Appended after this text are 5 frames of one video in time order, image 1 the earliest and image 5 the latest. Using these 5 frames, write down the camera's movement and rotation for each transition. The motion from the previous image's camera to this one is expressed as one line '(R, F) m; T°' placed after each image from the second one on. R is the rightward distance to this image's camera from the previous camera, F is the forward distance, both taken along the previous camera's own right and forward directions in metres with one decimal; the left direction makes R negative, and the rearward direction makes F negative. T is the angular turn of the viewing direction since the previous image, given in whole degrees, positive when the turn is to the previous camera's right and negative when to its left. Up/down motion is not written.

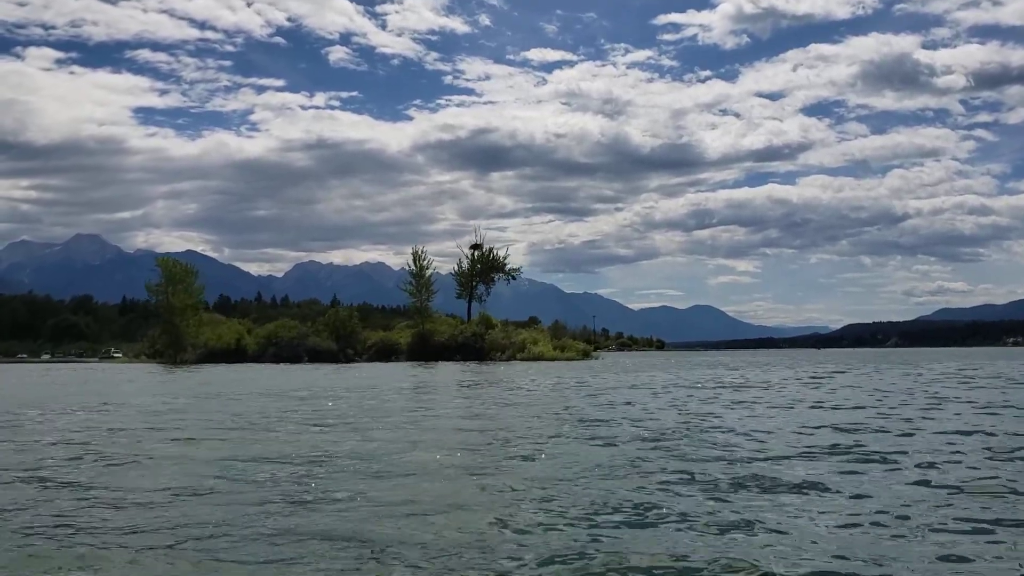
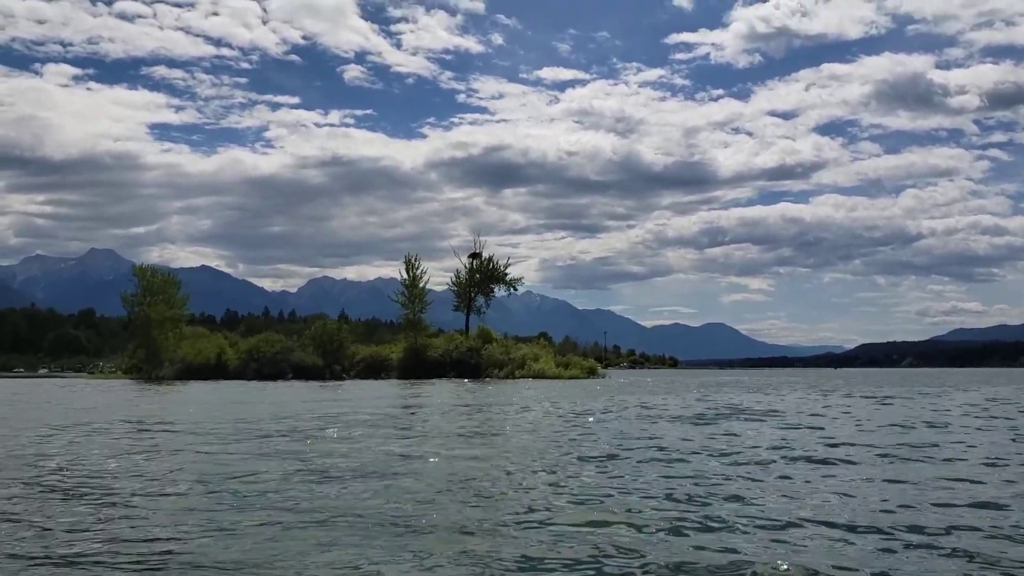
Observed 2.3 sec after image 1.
(+0.4, +2.7) m; -1°
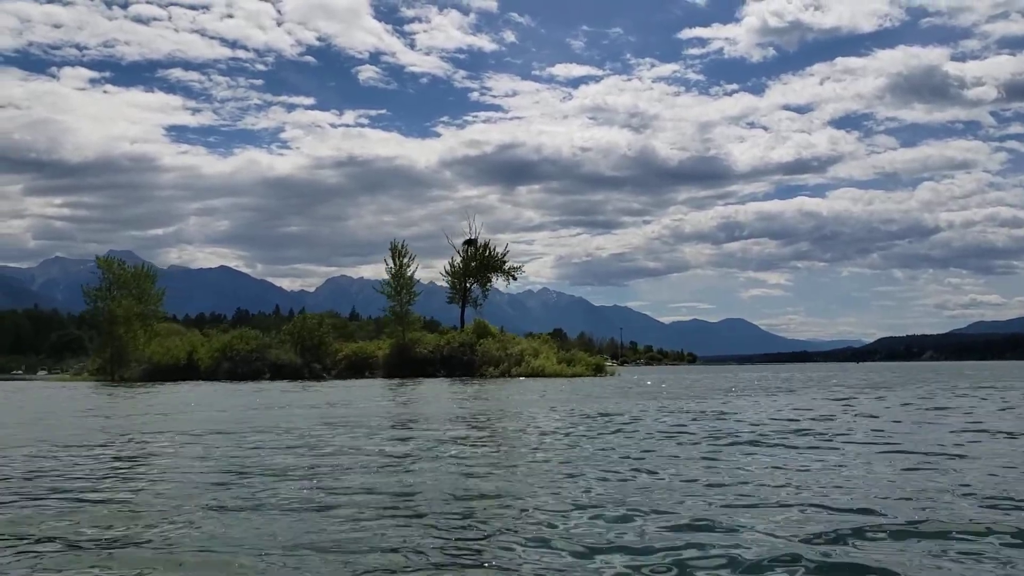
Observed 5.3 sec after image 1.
(+0.6, +3.4) m; -1°
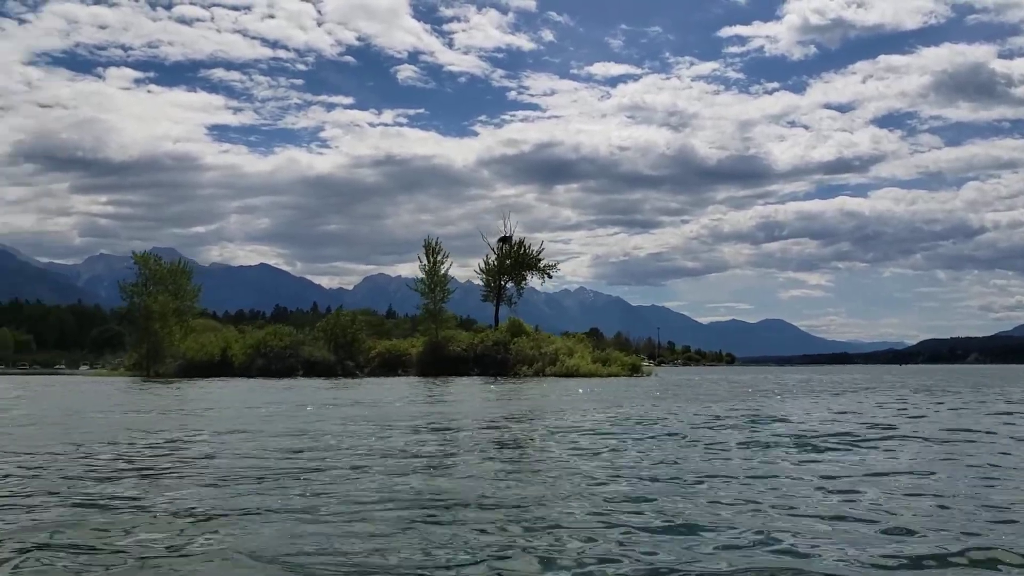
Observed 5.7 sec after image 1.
(0.0, +0.5) m; -2°
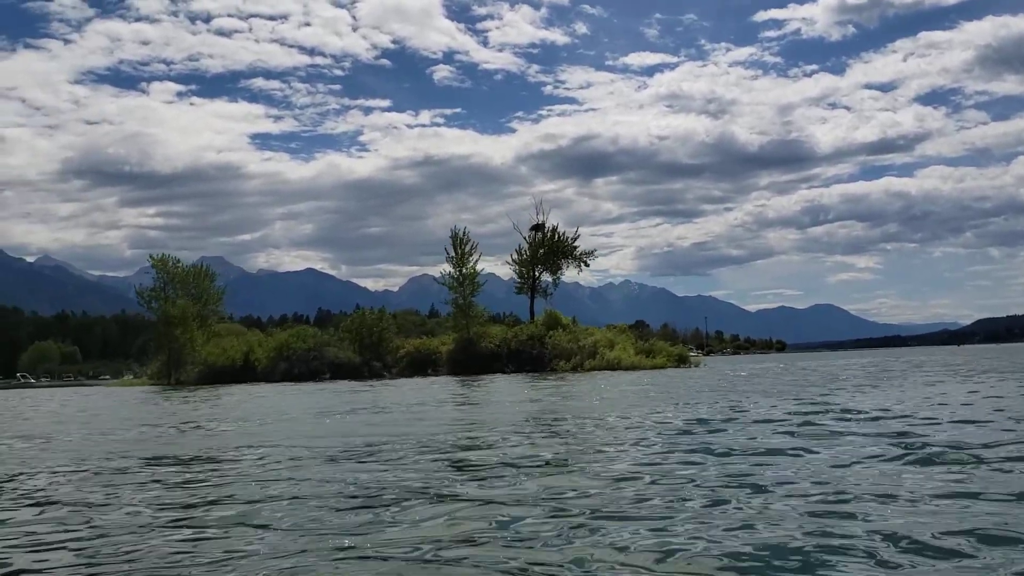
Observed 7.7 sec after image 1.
(+0.3, +2.1) m; -3°
